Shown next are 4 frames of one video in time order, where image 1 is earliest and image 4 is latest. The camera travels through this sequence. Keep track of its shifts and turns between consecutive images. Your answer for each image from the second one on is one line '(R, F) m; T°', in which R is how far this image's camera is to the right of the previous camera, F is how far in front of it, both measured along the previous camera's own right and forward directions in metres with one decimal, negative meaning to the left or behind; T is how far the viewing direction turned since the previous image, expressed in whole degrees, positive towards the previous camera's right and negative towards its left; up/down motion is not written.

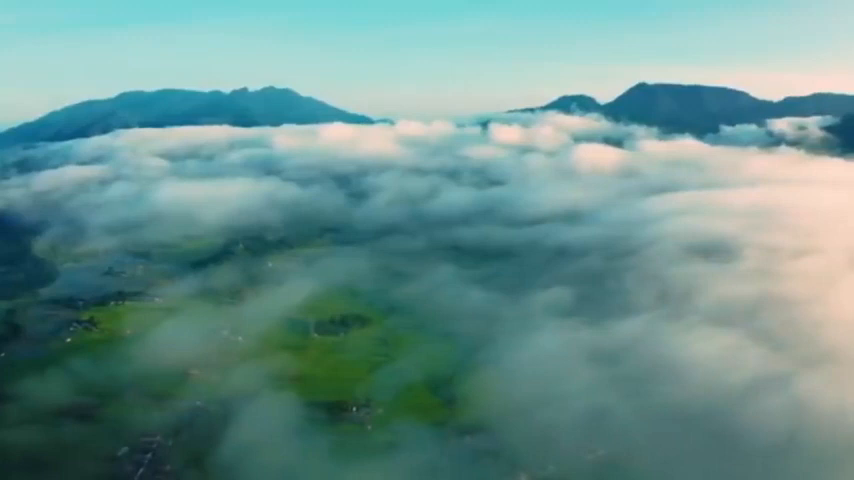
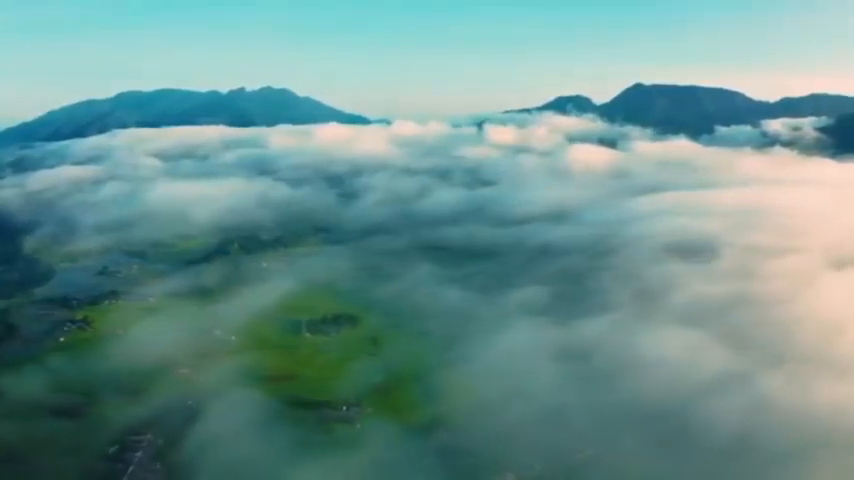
(+2.4, -1.2) m; 0°
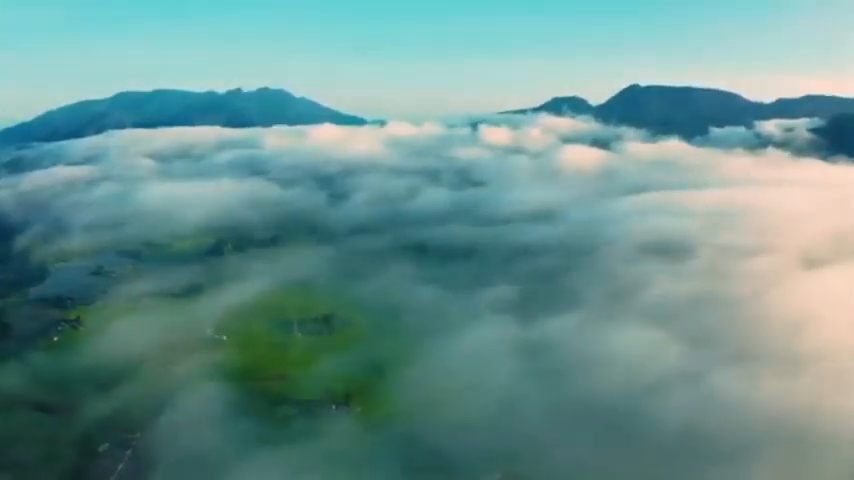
(+2.9, -2.0) m; 0°
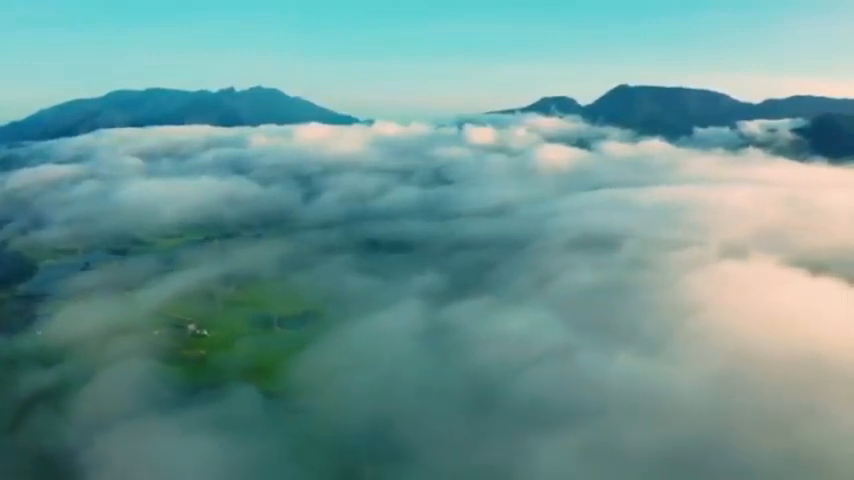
(+8.0, -6.2) m; 0°
